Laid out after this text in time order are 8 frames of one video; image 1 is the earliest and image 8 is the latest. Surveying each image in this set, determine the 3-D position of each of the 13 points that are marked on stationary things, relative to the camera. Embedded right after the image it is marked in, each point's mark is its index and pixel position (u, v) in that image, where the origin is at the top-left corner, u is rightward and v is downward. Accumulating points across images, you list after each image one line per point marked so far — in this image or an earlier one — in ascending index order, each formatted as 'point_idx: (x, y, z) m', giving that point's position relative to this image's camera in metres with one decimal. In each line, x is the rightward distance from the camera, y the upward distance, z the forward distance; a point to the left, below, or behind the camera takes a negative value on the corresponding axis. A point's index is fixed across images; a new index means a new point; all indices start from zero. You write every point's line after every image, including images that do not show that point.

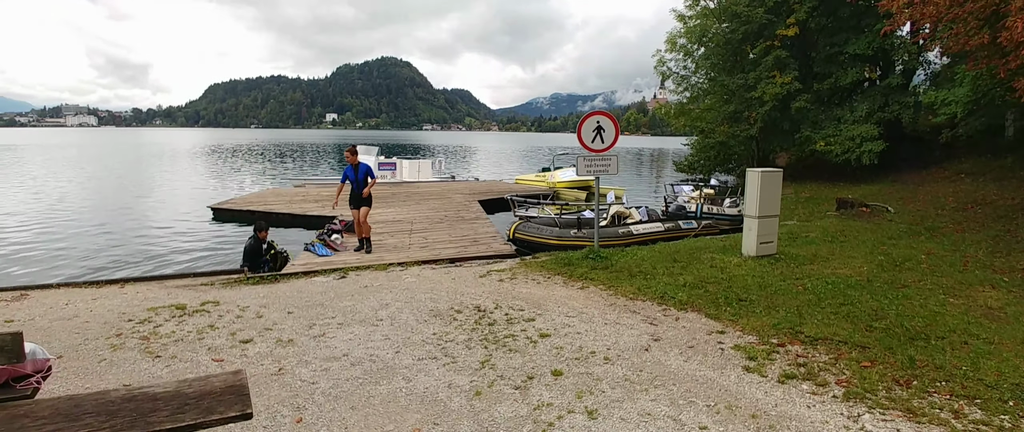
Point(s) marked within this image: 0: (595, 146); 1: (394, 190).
0: (+1.0, +0.8, +8.7) m
1: (-3.1, +0.7, +19.2) m
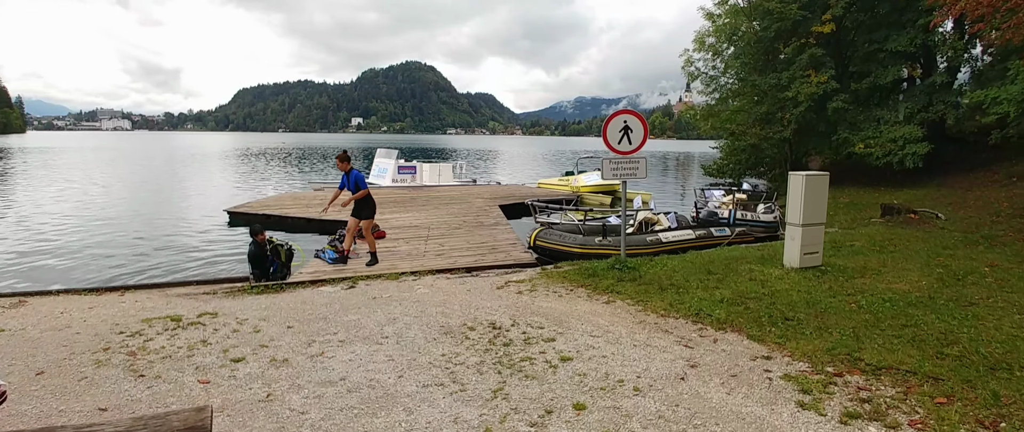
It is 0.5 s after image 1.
0: (+1.2, +0.8, +8.1) m
1: (-2.6, +0.6, +18.7) m
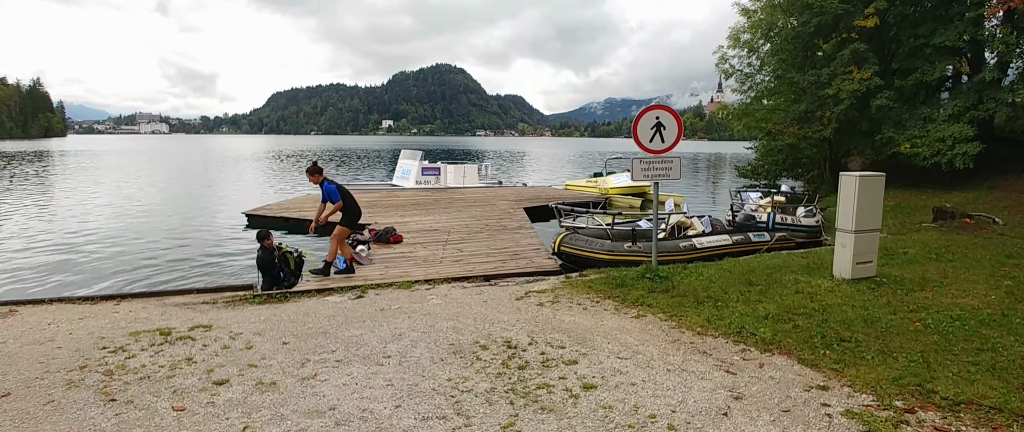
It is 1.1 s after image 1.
0: (+1.4, +0.7, +7.4) m
1: (-1.9, +0.5, +18.2) m
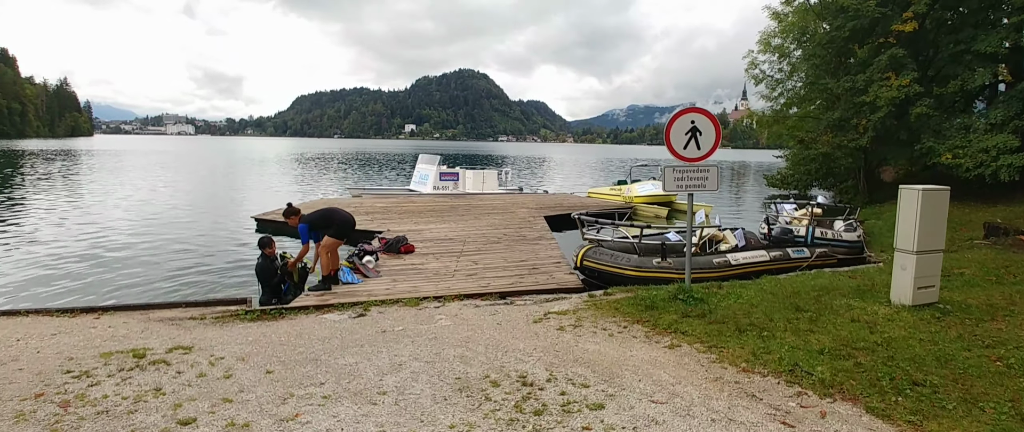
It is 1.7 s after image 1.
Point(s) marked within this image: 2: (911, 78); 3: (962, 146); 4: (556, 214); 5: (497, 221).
0: (+1.6, +0.6, +6.7) m
1: (-1.4, +0.3, +17.5) m
2: (+10.1, +3.5, +18.4) m
3: (+10.6, +1.6, +17.1) m
4: (+1.0, +0.1, +15.7) m
5: (-0.3, -0.1, +13.9) m
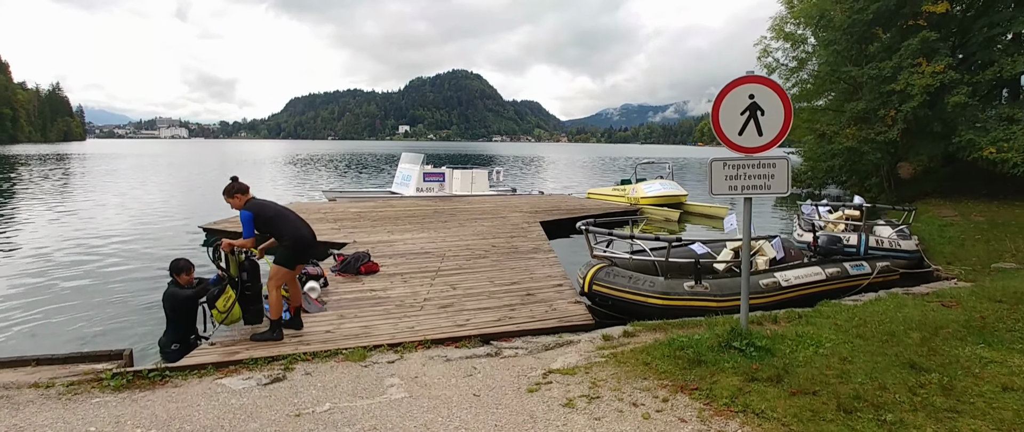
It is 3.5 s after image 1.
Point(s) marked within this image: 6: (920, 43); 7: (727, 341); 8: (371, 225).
0: (+1.5, +0.5, +4.7) m
1: (-1.6, +0.2, +15.5) m
2: (+9.9, +3.5, +16.5) m
3: (+10.4, +1.6, +15.2) m
4: (+0.8, 0.0, +13.7) m
5: (-0.4, -0.2, +11.9) m
6: (+9.6, +4.1, +17.0) m
7: (+1.4, -0.8, +4.7) m
8: (-2.4, -0.1, +12.4) m
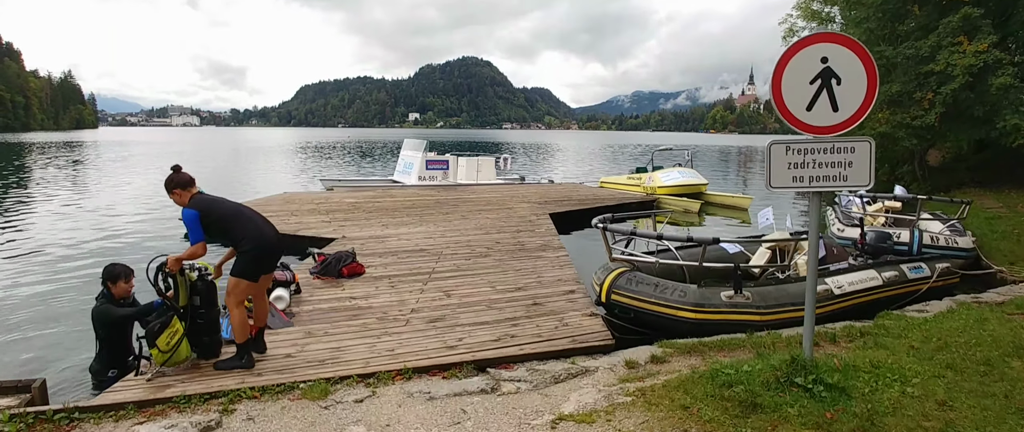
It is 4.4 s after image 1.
0: (+1.5, +0.5, +3.6) m
1: (-1.5, +0.4, +14.5) m
2: (+10.0, +3.7, +15.3) m
3: (+10.5, +1.8, +14.0) m
4: (+0.9, +0.1, +12.7) m
5: (-0.3, -0.1, +10.8) m
6: (+9.7, +4.3, +15.8) m
7: (+1.4, -0.8, +3.7) m
8: (-2.3, 0.0, +11.4) m
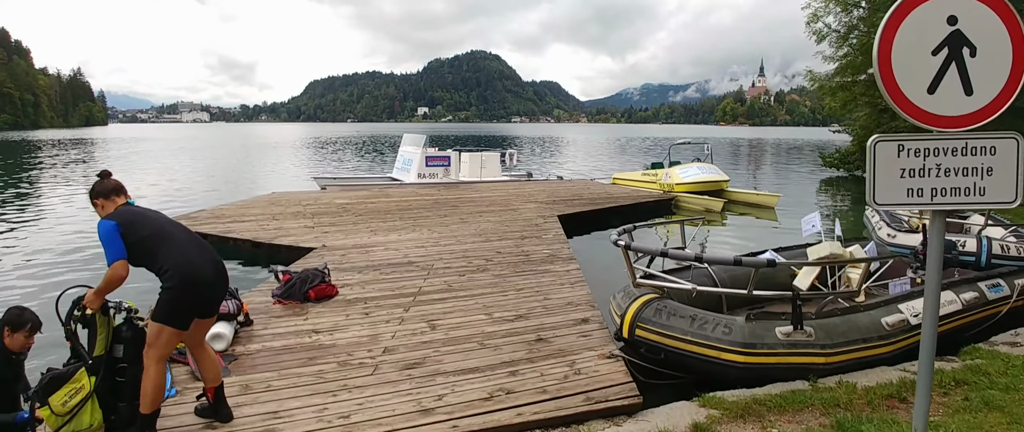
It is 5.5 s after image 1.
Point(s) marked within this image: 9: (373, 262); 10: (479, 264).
0: (+1.5, +0.4, +2.5) m
1: (-1.4, +0.4, +13.4) m
2: (+10.1, +3.7, +14.0) m
3: (+10.6, +1.9, +12.7) m
4: (+1.0, +0.1, +11.5) m
5: (-0.3, -0.1, +9.7) m
6: (+9.8, +4.3, +14.5) m
7: (+1.3, -0.9, +2.5) m
8: (-2.2, -0.1, +10.3) m
9: (-1.4, -0.5, +7.3) m
10: (-0.3, -0.5, +7.1) m
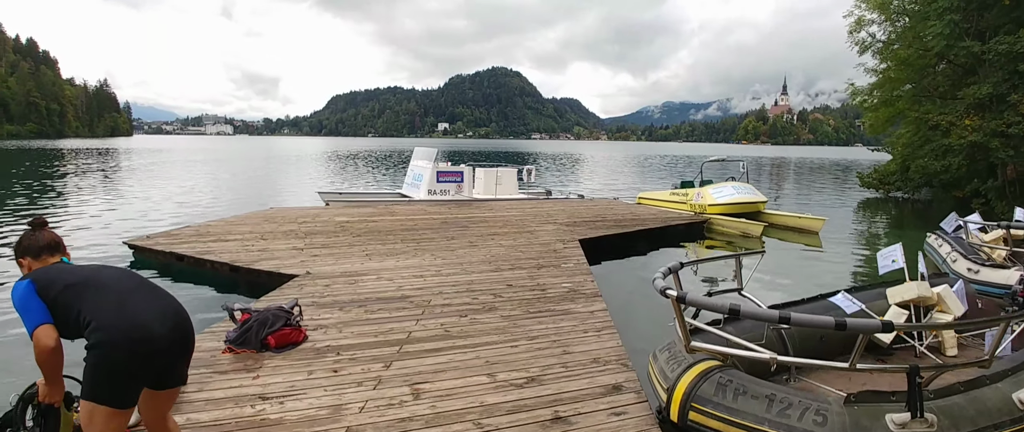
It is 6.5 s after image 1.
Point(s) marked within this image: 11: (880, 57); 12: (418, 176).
0: (+1.5, +0.2, +1.3) m
1: (-1.1, 0.0, +12.2) m
2: (+10.5, +3.2, +12.6) m
3: (+10.9, +1.4, +11.3) m
4: (+1.2, -0.2, +10.3) m
5: (-0.1, -0.4, +8.5) m
6: (+10.2, +3.8, +13.2) m
7: (+1.3, -1.1, +1.3) m
8: (-2.0, -0.3, +9.2) m
9: (-1.3, -0.7, +6.1) m
10: (-0.2, -0.7, +5.9) m
11: (+9.5, +4.0, +18.8) m
12: (-2.1, +0.9, +16.3) m
